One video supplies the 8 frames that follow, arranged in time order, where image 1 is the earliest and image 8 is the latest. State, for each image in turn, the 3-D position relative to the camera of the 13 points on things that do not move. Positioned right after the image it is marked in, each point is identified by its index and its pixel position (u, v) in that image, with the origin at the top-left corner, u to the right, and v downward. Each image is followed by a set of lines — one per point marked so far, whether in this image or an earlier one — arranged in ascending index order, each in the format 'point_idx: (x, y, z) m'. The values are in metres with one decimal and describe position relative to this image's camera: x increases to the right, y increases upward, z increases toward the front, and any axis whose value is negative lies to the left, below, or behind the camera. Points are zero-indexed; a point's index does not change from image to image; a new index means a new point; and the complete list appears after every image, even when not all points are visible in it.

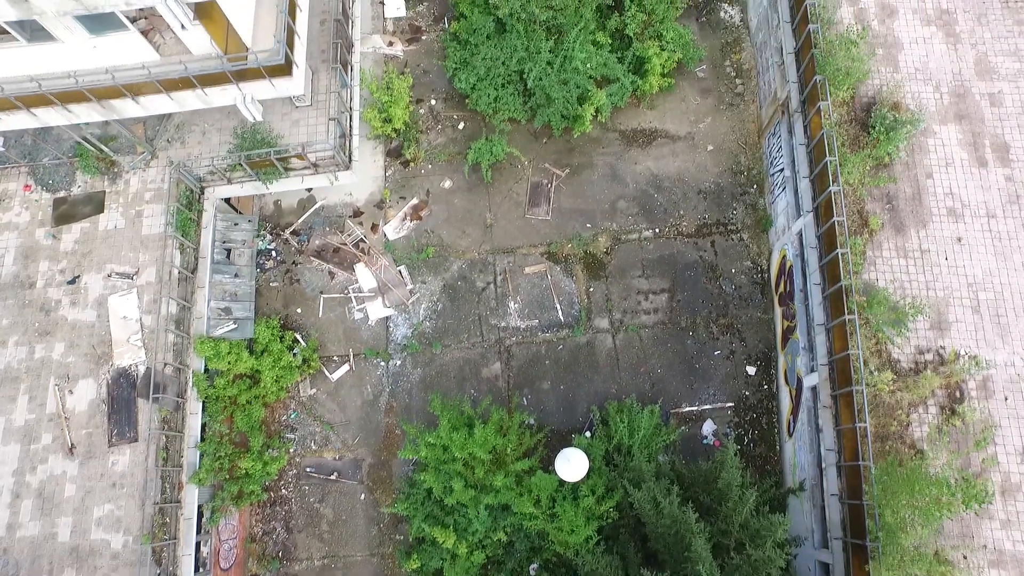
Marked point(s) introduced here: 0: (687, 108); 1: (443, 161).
0: (+8.1, +8.3, +13.7) m
1: (-3.1, +5.7, +13.5) m
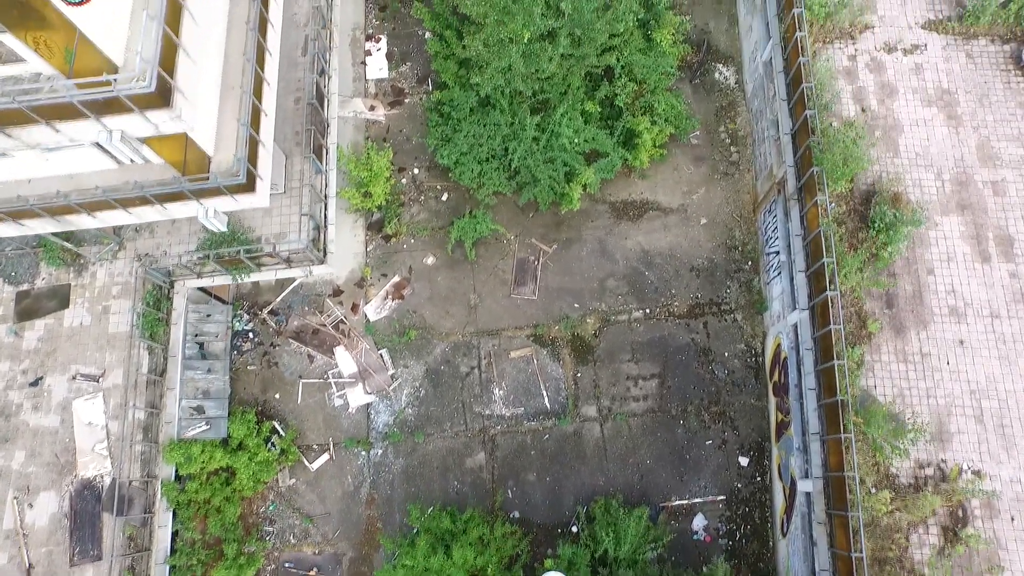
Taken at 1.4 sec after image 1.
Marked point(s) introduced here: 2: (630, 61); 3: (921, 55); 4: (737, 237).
0: (+7.5, +4.9, +13.2) m
1: (-3.7, +2.2, +13.0) m
2: (+4.9, +9.4, +12.3) m
3: (+15.5, +8.8, +11.4) m
4: (+9.6, +2.2, +12.8) m
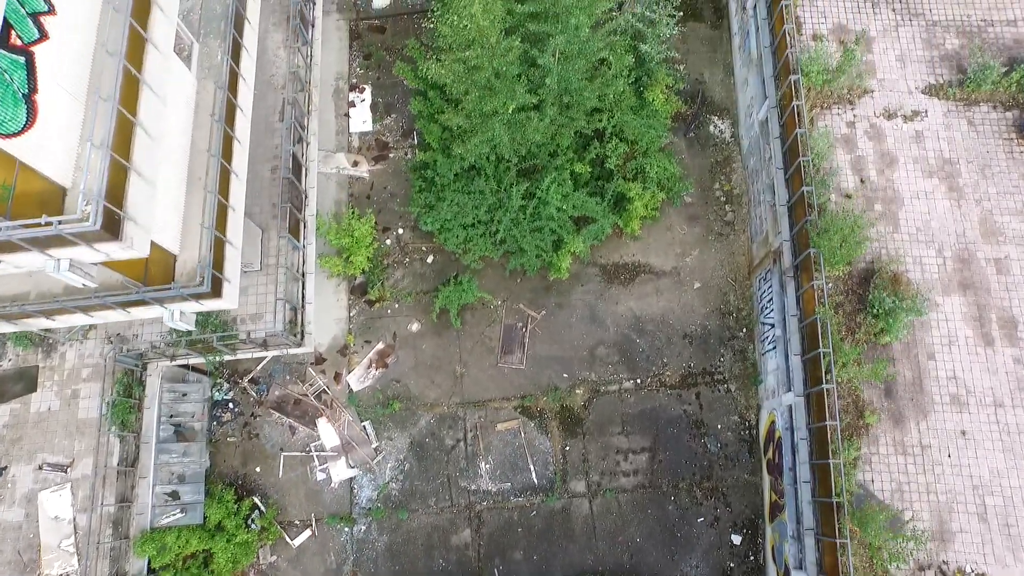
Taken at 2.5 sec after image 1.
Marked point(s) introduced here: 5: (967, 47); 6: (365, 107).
0: (+6.9, +2.1, +12.8) m
1: (-4.3, -0.6, +12.6) m
2: (+4.3, +6.6, +11.8) m
3: (+14.9, +6.1, +10.9) m
4: (+9.1, -0.6, +12.4) m
5: (+17.2, +9.2, +11.4) m
6: (-6.9, +8.5, +14.0) m
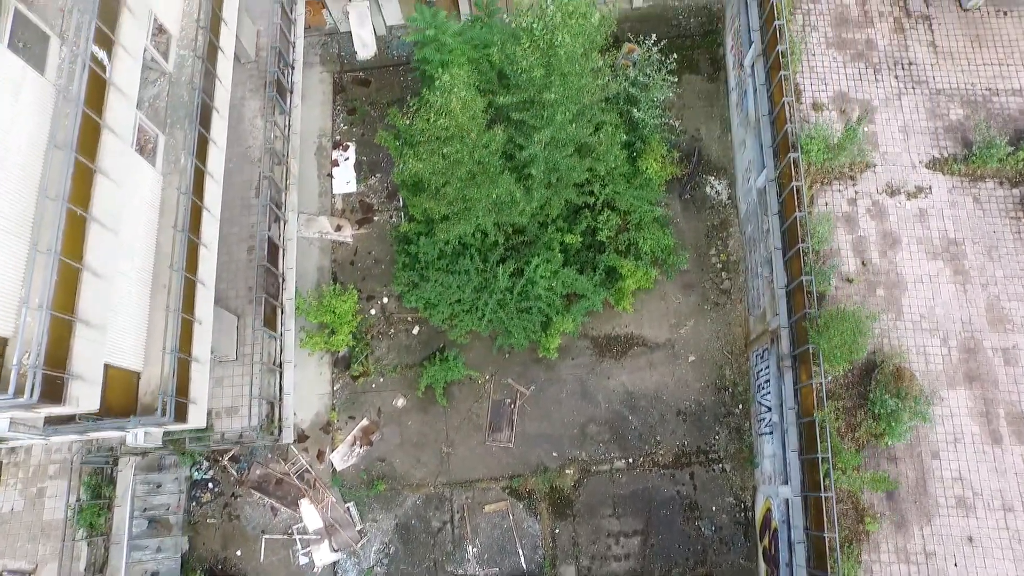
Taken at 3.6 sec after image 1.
0: (+6.4, -0.8, +12.4) m
1: (-4.7, -3.6, +12.2) m
2: (+3.8, +3.6, +11.3) m
3: (+14.4, +3.1, +10.4) m
4: (+8.6, -3.5, +12.0) m
5: (+16.7, +6.2, +10.9) m
6: (-7.4, +5.5, +13.5) m
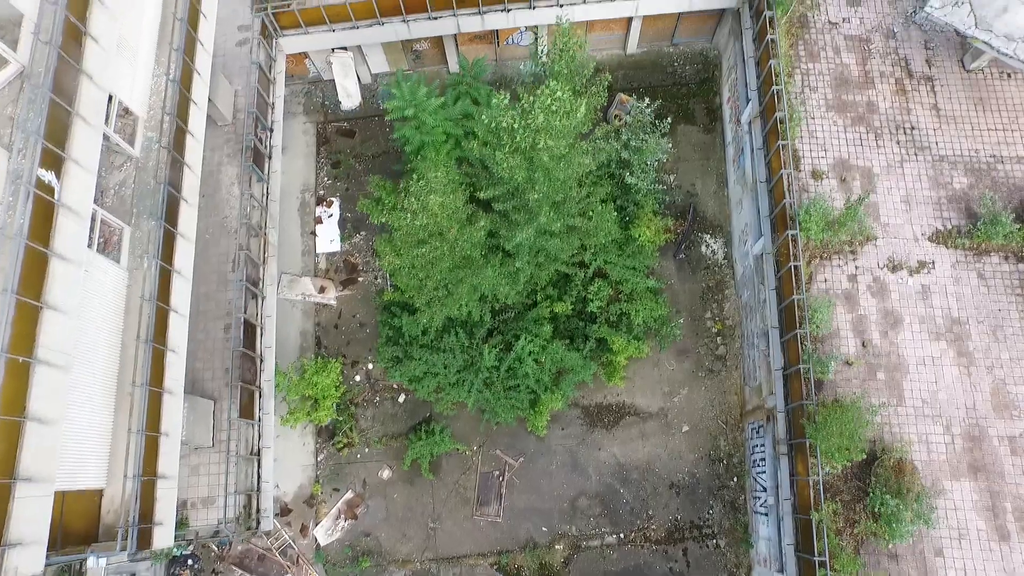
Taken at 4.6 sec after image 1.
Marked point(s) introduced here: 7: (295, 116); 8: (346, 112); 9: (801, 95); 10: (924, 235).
0: (+6.0, -3.5, +12.0) m
1: (-5.2, -6.3, +11.8) m
2: (+3.4, +1.0, +10.9) m
3: (+14.0, +0.5, +10.0) m
4: (+8.2, -6.2, +11.6) m
5: (+16.2, +3.6, +10.4) m
6: (-7.9, +2.8, +13.1) m
7: (-10.1, +8.0, +14.0) m
8: (-7.7, +8.2, +13.9) m
9: (+10.7, +7.1, +11.0) m
10: (+14.1, +1.8, +10.2) m
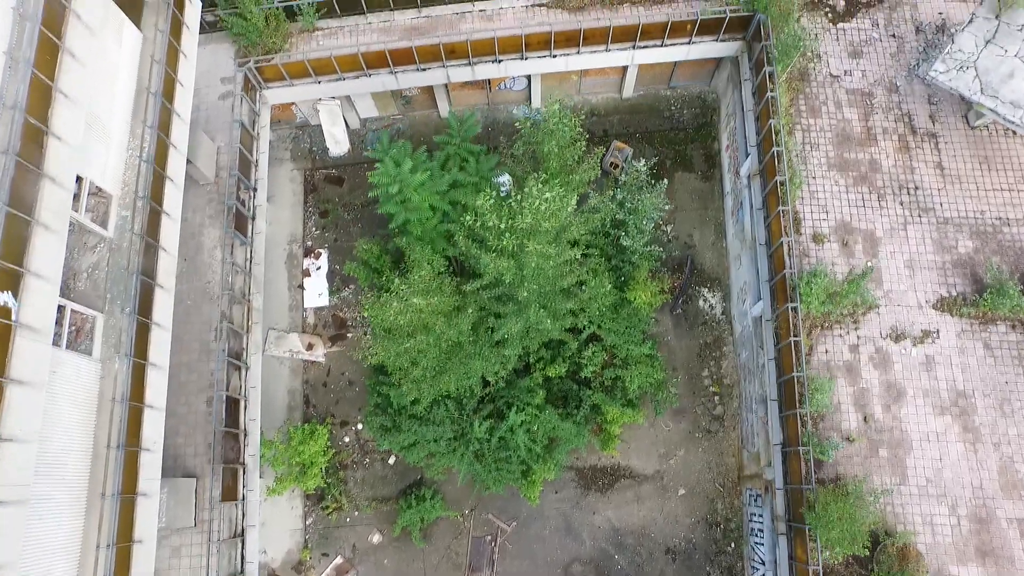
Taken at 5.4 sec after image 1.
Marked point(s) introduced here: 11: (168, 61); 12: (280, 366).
0: (+5.7, -5.8, +11.7) m
1: (-5.5, -8.6, +11.6) m
2: (+3.1, -1.4, +10.6) m
3: (+13.6, -1.8, +9.7) m
4: (+7.9, -8.5, +11.4) m
5: (+15.9, +1.3, +10.1) m
6: (-8.2, +0.5, +12.8) m
7: (-10.5, +5.7, +13.6) m
8: (-8.1, +5.8, +13.5) m
9: (+10.3, +4.8, +10.7) m
10: (+13.8, -0.5, +9.9) m
11: (-10.0, +6.5, +8.6) m
12: (-9.6, -3.2, +12.3) m
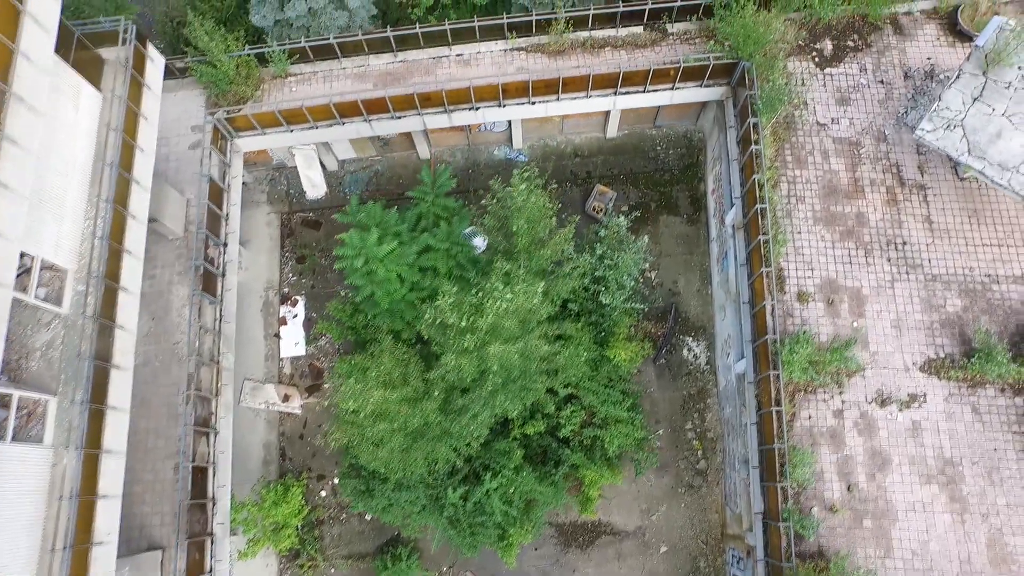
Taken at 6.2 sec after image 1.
0: (+4.9, -7.8, +11.4) m
1: (-6.3, -10.6, +11.4) m
2: (+2.3, -3.4, +10.3) m
3: (+12.8, -3.8, +9.4) m
4: (+7.1, -10.5, +11.1) m
5: (+15.0, -0.7, +9.8) m
6: (-9.0, -1.6, +12.5) m
7: (-11.3, +3.7, +13.3) m
8: (-8.9, +3.8, +13.2) m
9: (+9.5, +2.8, +10.3) m
10: (+13.0, -2.5, +9.6) m
11: (-10.8, +4.4, +8.3) m
12: (-10.4, -5.3, +12.1) m
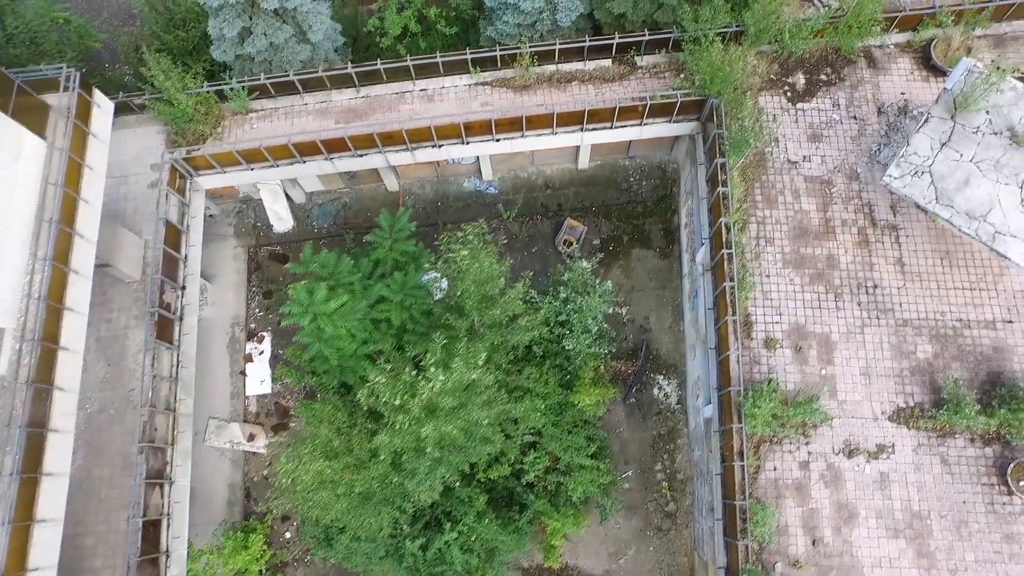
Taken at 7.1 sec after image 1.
0: (+3.6, -9.3, +11.3) m
1: (-7.5, -12.2, +11.2) m
2: (+1.0, -4.9, +10.2) m
3: (+11.5, -5.3, +9.2) m
4: (+5.8, -12.0, +11.0) m
5: (+13.7, -2.2, +9.6) m
6: (-10.3, -3.1, +12.3) m
7: (-12.6, +2.1, +13.1) m
8: (-10.2, +2.3, +13.0) m
9: (+8.2, +1.3, +10.1) m
10: (+11.7, -4.0, +9.4) m
11: (-12.1, +2.9, +8.1) m
12: (-11.7, -6.8, +11.9) m
